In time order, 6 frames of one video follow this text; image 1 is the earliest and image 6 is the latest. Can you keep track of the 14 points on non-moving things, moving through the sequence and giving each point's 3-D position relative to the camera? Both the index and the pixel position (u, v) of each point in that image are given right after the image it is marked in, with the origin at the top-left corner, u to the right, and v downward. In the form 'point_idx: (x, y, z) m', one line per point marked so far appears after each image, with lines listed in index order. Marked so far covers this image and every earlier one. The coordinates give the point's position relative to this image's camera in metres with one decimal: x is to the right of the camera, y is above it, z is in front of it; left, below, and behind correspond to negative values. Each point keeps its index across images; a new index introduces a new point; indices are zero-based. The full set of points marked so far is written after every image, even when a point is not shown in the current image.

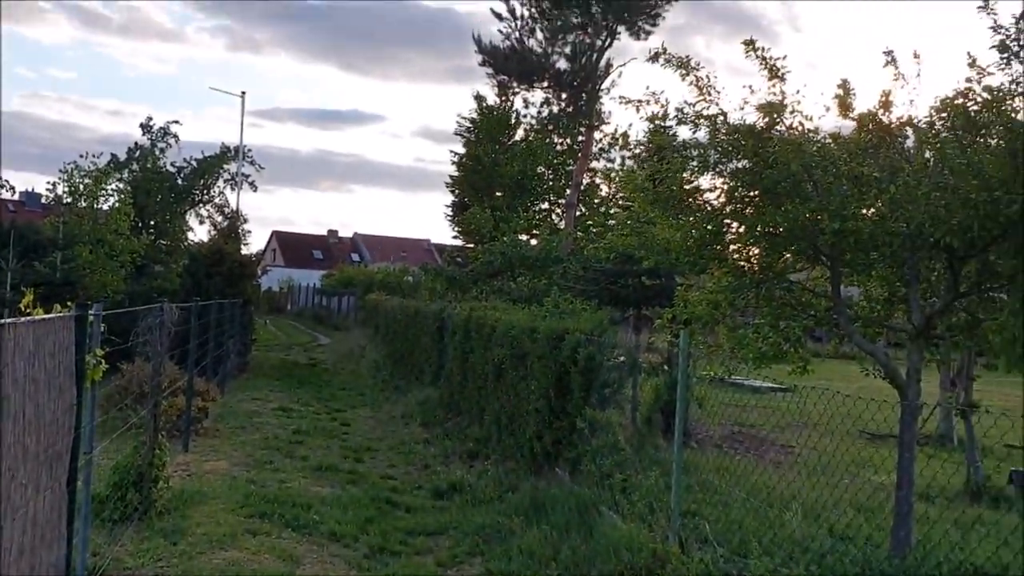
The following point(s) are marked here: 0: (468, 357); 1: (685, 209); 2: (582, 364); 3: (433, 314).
0: (-0.5, -0.8, +10.6) m
1: (+1.1, +0.5, +6.1) m
2: (+0.5, -0.5, +7.2) m
3: (-1.1, -0.4, +14.0) m
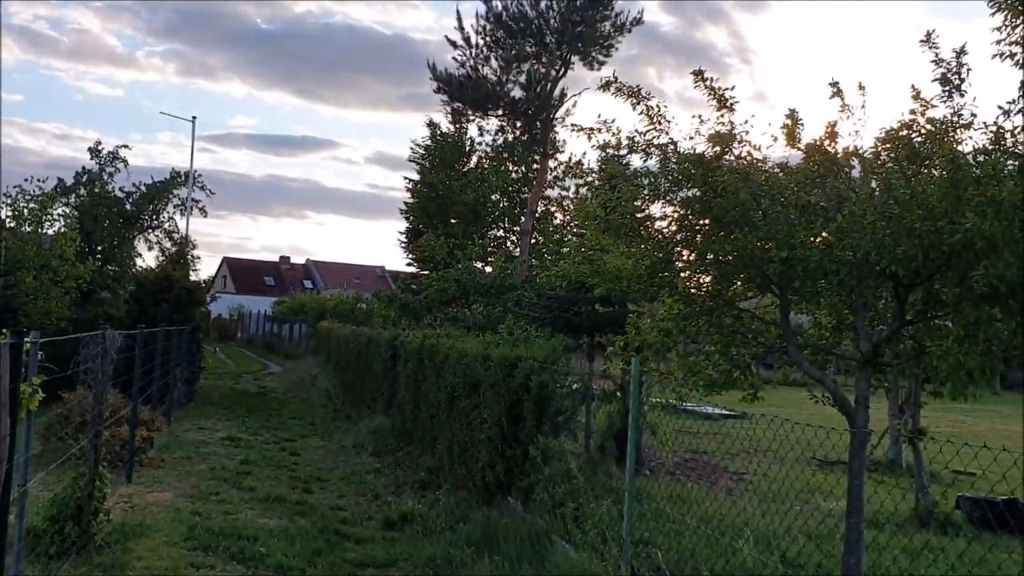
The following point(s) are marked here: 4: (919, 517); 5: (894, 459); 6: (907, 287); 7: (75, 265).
0: (-1.0, -1.0, +10.5) m
1: (+0.8, +0.3, +6.1) m
2: (+0.2, -0.7, +7.2) m
3: (-1.8, -0.8, +13.8) m
4: (+3.1, -1.7, +7.5) m
5: (+3.4, -1.5, +8.8) m
6: (+2.0, 0.0, +5.0) m
7: (-8.1, +0.4, +18.2) m
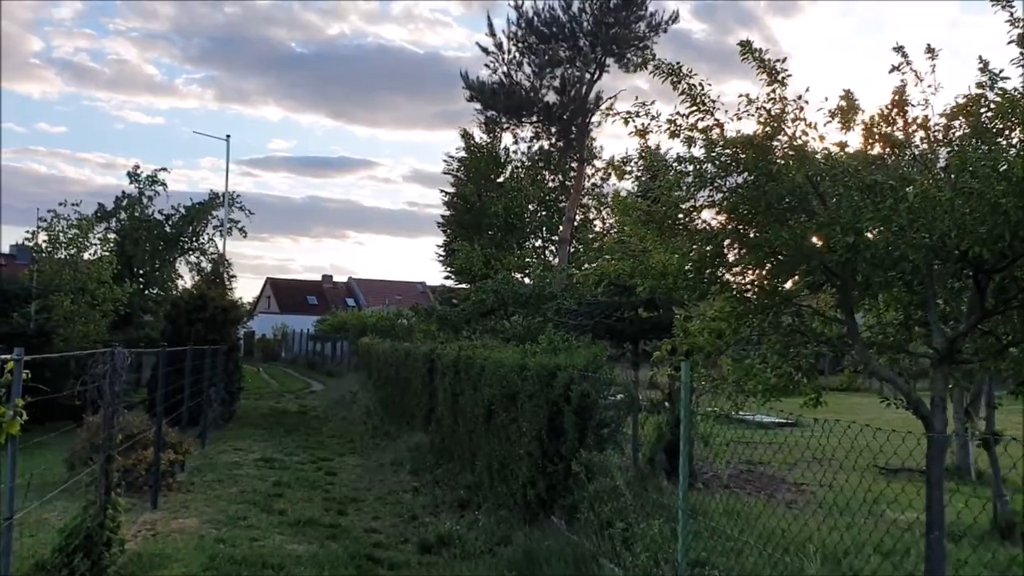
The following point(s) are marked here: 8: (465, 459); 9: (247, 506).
0: (-0.6, -1.1, +10.0) m
1: (+1.0, +0.3, +5.6) m
2: (+0.4, -0.8, +6.7) m
3: (-1.2, -0.9, +13.4) m
4: (+3.4, -1.7, +6.8) m
5: (+3.8, -1.5, +8.2) m
6: (+2.2, +0.1, +4.4) m
7: (-7.4, 0.0, +18.1) m
8: (-0.5, -1.7, +9.5) m
9: (-2.2, -1.8, +8.3) m
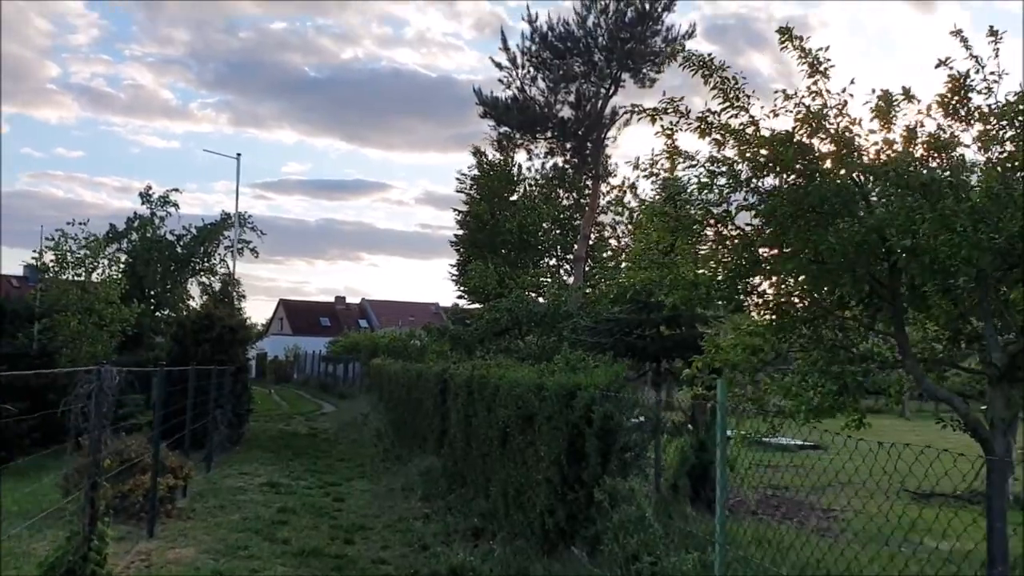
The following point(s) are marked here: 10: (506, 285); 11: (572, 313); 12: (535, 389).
0: (-0.4, -1.3, +9.6) m
1: (+1.1, +0.3, +5.2) m
2: (+0.5, -0.8, +6.2) m
3: (-1.0, -1.2, +13.0) m
4: (+3.5, -1.8, +6.3) m
5: (+3.9, -1.6, +7.7) m
6: (+2.2, 0.0, +4.0) m
7: (-7.1, -0.3, +17.7) m
8: (-0.3, -1.8, +9.0) m
9: (-2.1, -2.0, +7.8) m
10: (-0.1, +0.1, +19.6) m
11: (+0.9, -0.4, +15.1) m
12: (+0.2, -0.7, +7.2) m
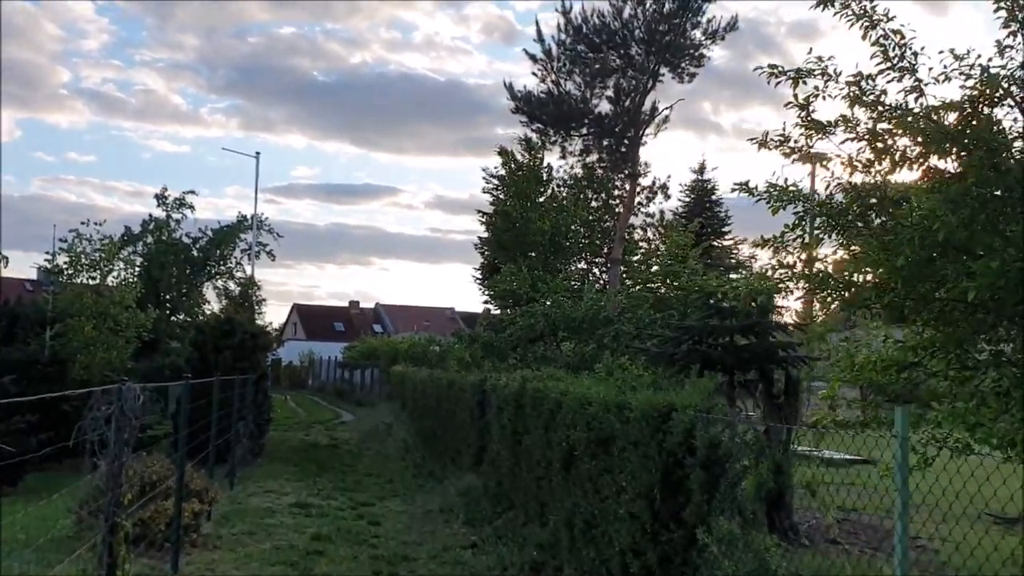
0: (+0.1, -1.3, +8.7) m
1: (+1.5, +0.2, +4.3) m
2: (+1.0, -0.9, +5.4) m
3: (-0.5, -1.2, +12.1) m
4: (+4.0, -1.8, +5.4) m
5: (+4.4, -1.6, +6.7) m
6: (+2.7, 0.0, +3.1) m
7: (-6.5, -0.4, +16.9) m
8: (+0.2, -1.8, +8.2) m
9: (-1.6, -2.0, +7.0) m
10: (+0.5, 0.0, +18.7) m
11: (+1.5, -0.4, +14.3) m
12: (+0.6, -0.8, +6.3) m
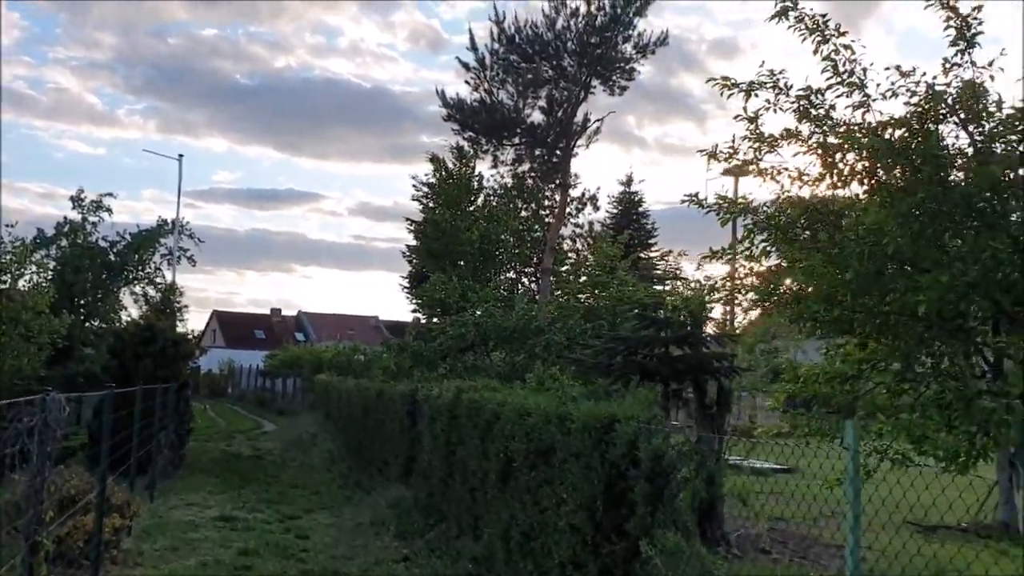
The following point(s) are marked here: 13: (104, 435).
0: (-0.5, -1.4, +8.6) m
1: (+1.3, +0.2, +4.3) m
2: (+0.7, -0.9, +5.3) m
3: (-1.3, -1.3, +12.0) m
4: (+3.6, -1.9, +5.6) m
5: (+3.9, -1.7, +6.9) m
6: (+2.5, 0.0, +3.2) m
7: (-7.7, -0.5, +16.3) m
8: (-0.4, -1.9, +8.0) m
9: (-2.1, -2.0, +6.7) m
10: (-0.8, -0.2, +18.6) m
11: (+0.5, -0.6, +14.2) m
12: (+0.2, -0.8, +6.3) m
13: (-2.9, -1.1, +7.0) m
